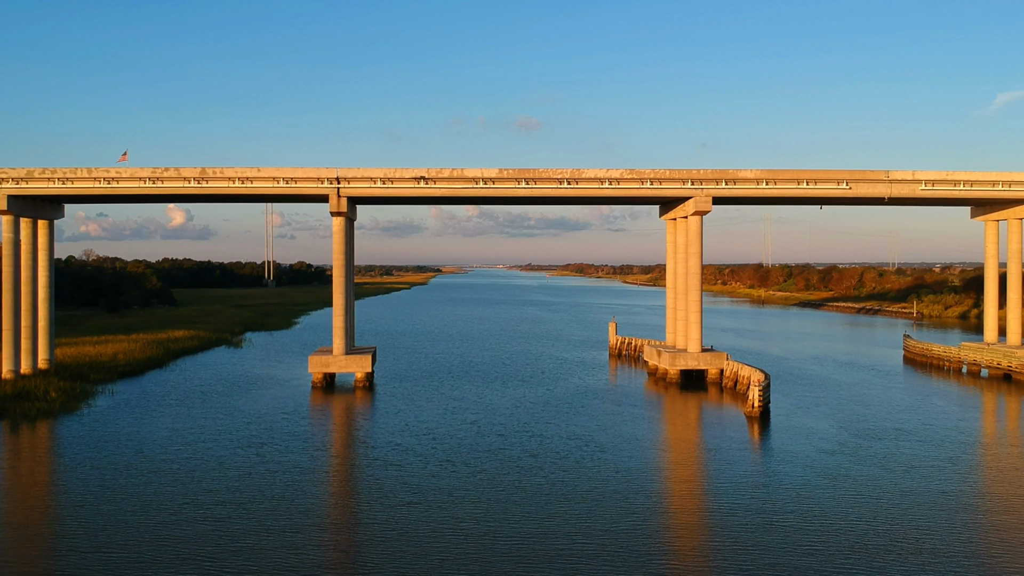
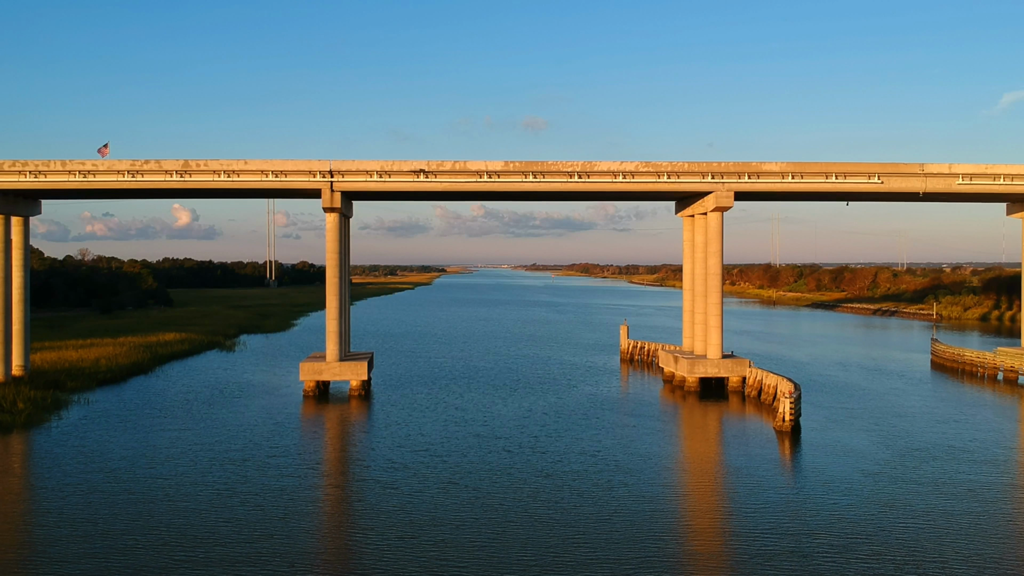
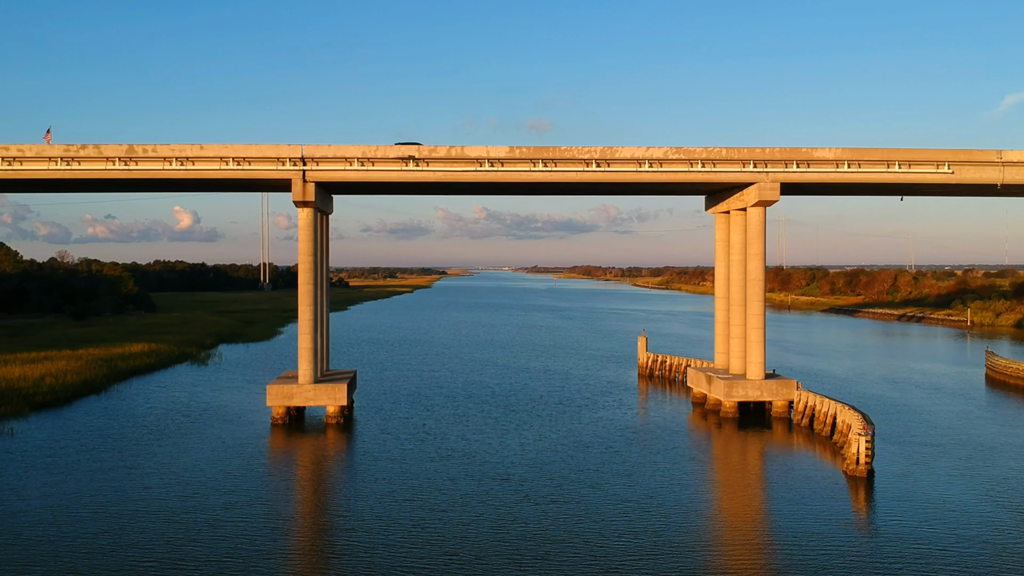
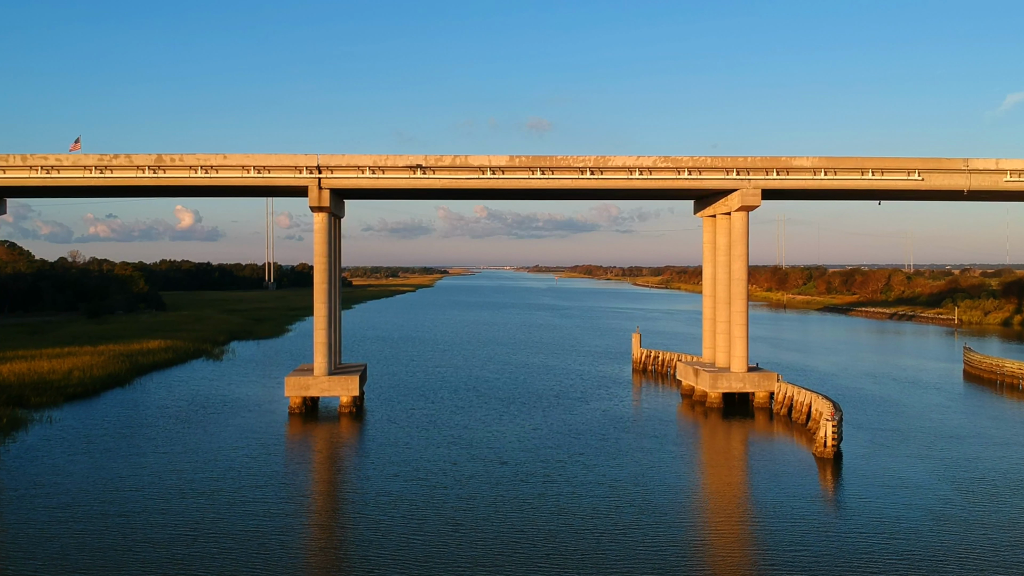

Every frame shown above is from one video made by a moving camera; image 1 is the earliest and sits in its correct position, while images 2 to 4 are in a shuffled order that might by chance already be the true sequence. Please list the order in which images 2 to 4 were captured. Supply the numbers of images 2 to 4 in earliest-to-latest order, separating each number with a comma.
2, 4, 3
